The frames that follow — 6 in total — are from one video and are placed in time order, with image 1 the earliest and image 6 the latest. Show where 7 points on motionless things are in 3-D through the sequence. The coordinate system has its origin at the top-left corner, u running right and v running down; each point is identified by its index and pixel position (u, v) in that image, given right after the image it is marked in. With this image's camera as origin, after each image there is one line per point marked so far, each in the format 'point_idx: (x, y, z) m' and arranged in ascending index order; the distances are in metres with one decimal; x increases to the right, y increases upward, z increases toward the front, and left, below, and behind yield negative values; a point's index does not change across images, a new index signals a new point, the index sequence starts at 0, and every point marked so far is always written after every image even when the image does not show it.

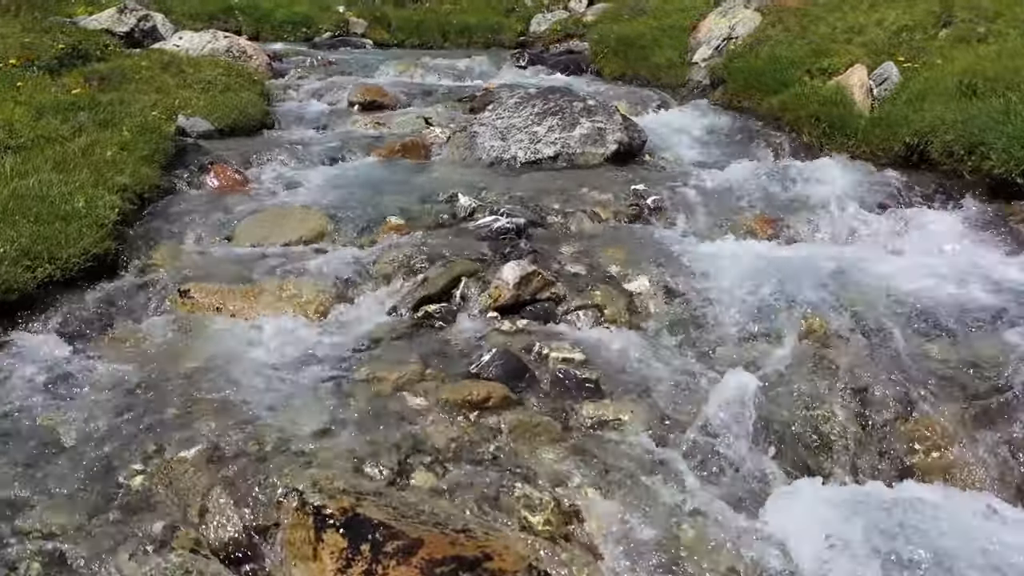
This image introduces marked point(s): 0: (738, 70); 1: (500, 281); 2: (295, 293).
0: (+5.0, +4.8, +18.7) m
1: (-0.1, +0.1, +8.8) m
2: (-2.3, -0.1, +9.0) m
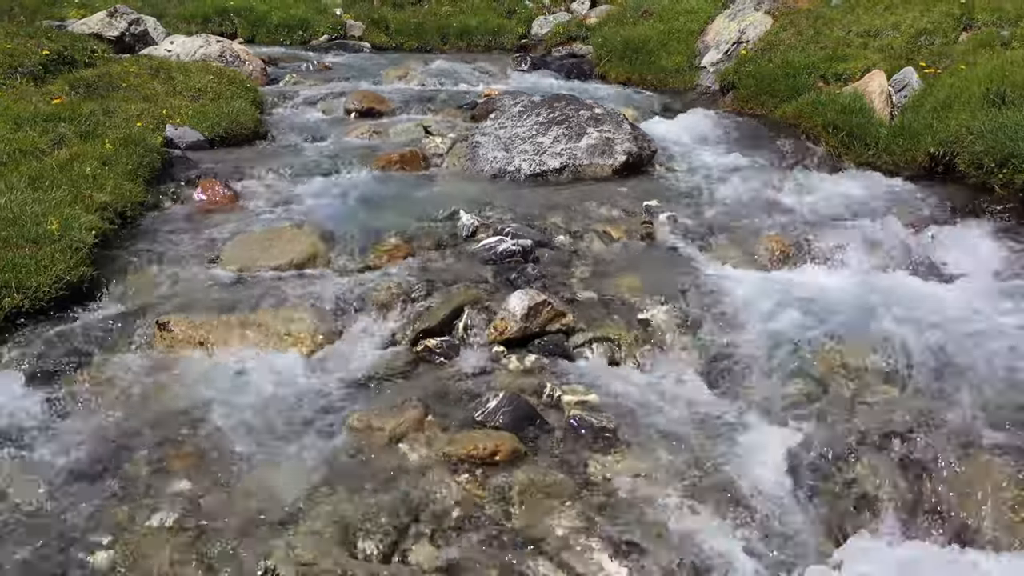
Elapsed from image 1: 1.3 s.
0: (+5.0, +4.5, +18.0) m
1: (-0.1, -0.2, +8.1) m
2: (-2.2, -0.4, +8.3) m
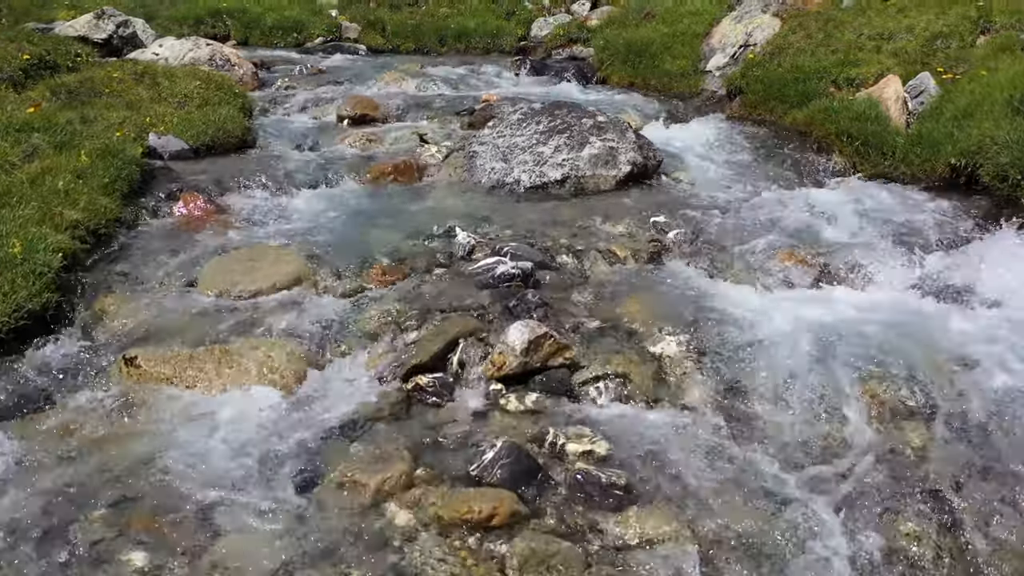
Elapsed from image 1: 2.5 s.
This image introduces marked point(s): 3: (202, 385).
0: (+5.0, +4.2, +17.3) m
1: (-0.1, -0.5, +7.4) m
2: (-2.3, -0.6, +7.6) m
3: (-2.7, -0.8, +7.3) m
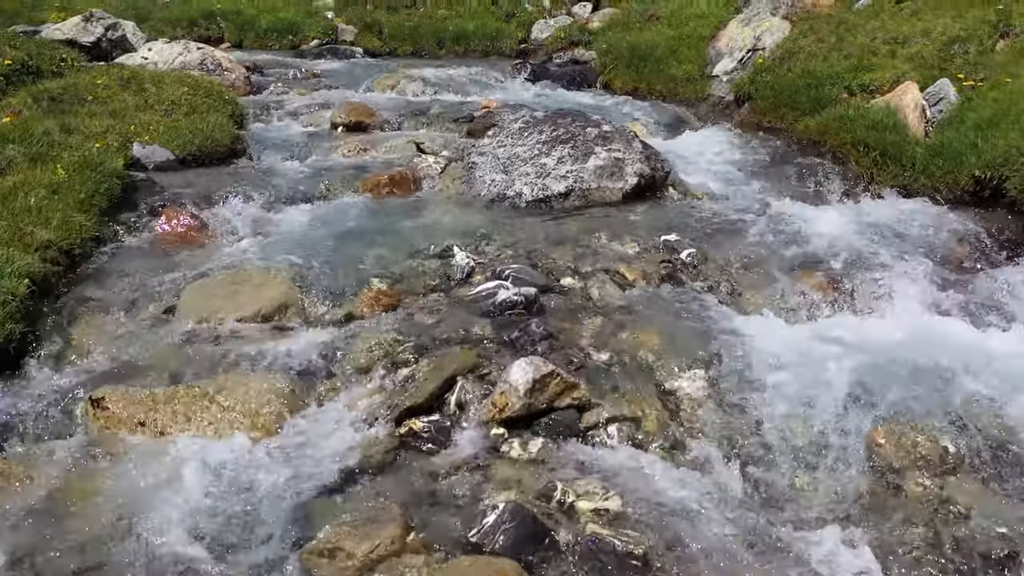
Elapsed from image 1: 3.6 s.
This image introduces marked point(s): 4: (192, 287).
0: (+5.0, +3.9, +16.7) m
1: (-0.1, -0.8, +6.8) m
2: (-2.2, -0.9, +7.0) m
3: (-2.7, -1.1, +6.7) m
4: (-3.4, 0.0, +9.0) m
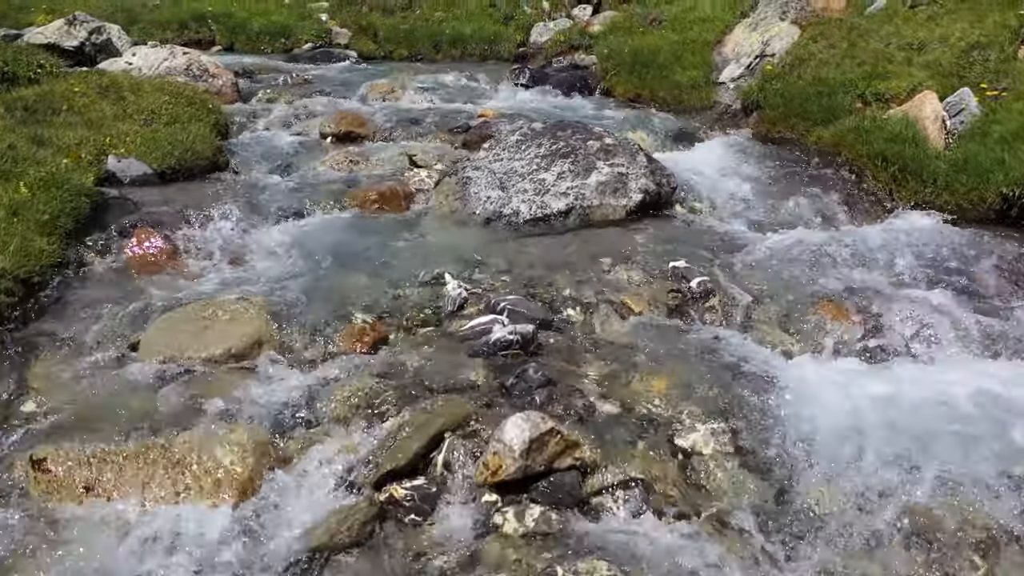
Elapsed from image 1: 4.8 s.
0: (+5.0, +3.6, +15.9) m
1: (-0.1, -1.1, +6.0) m
2: (-2.3, -1.3, +6.2) m
3: (-2.7, -1.4, +5.9) m
4: (-3.4, -0.3, +8.2) m
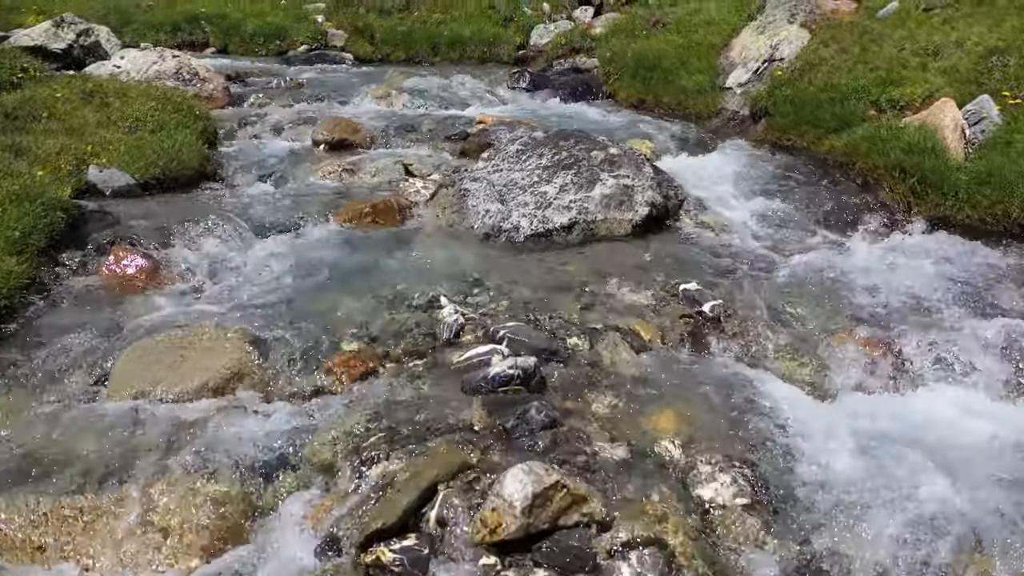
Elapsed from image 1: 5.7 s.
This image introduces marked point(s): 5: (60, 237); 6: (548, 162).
0: (+5.0, +3.4, +15.3) m
1: (-0.1, -1.4, +5.4) m
2: (-2.3, -1.5, +5.6) m
3: (-2.7, -1.7, +5.3) m
4: (-3.4, -0.6, +7.6) m
5: (-5.3, +0.6, +10.1) m
6: (+0.5, +1.7, +11.4) m
